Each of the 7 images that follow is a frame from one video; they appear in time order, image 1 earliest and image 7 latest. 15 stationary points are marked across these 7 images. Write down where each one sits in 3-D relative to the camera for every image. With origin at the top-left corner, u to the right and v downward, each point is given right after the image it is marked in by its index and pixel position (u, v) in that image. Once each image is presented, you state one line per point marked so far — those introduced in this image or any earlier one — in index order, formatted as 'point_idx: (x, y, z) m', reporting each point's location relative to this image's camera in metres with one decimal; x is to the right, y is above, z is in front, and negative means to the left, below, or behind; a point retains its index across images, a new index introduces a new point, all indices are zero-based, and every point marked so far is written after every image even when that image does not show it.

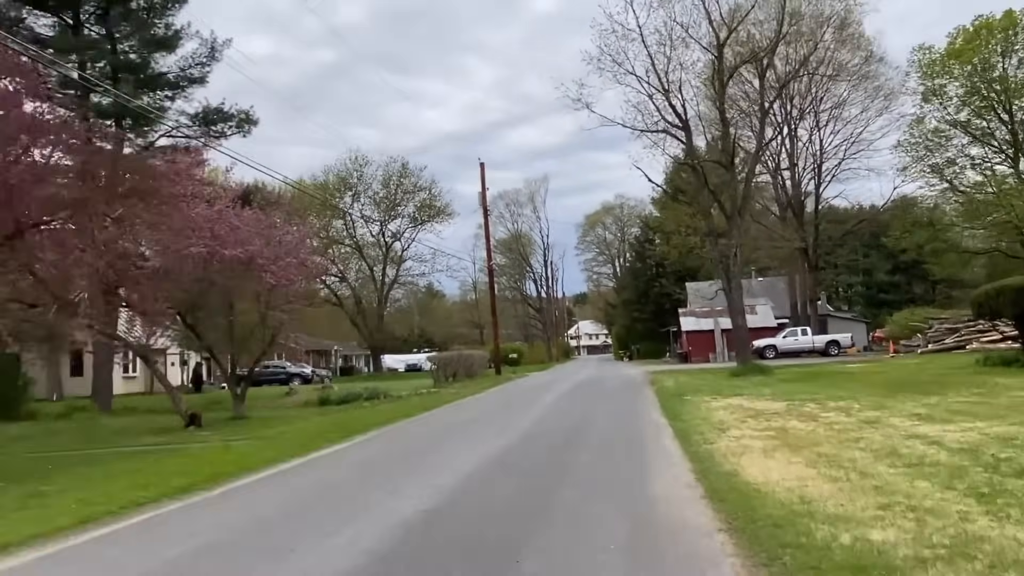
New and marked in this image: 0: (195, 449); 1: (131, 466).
0: (-7.3, -3.6, +17.5) m
1: (-7.2, -3.4, +14.5) m
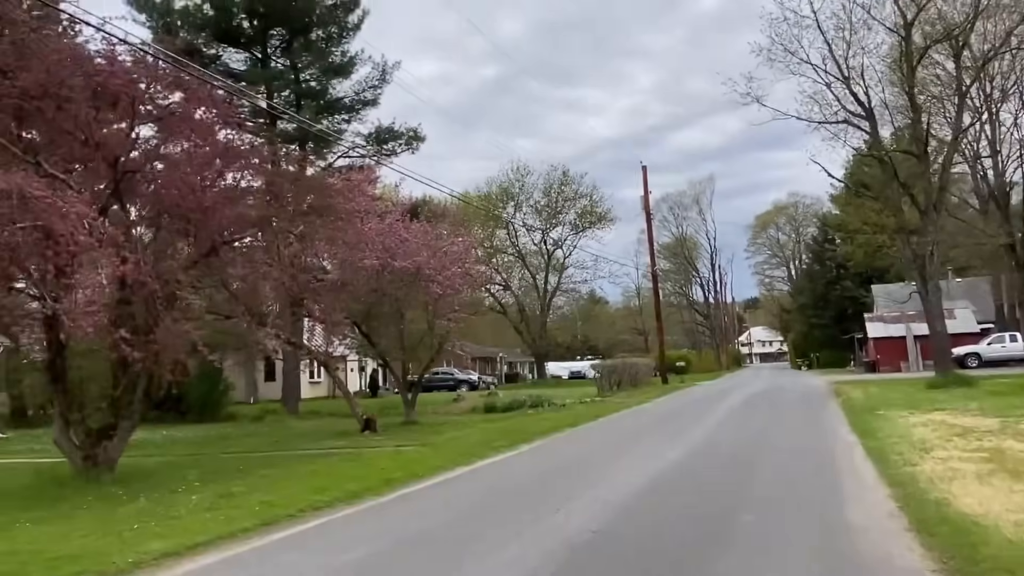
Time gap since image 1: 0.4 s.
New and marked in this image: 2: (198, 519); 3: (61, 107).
0: (-3.4, -3.9, +18.2) m
1: (-4.0, -3.6, +15.2) m
2: (-4.3, -3.2, +10.6) m
3: (-8.1, +3.3, +14.0) m
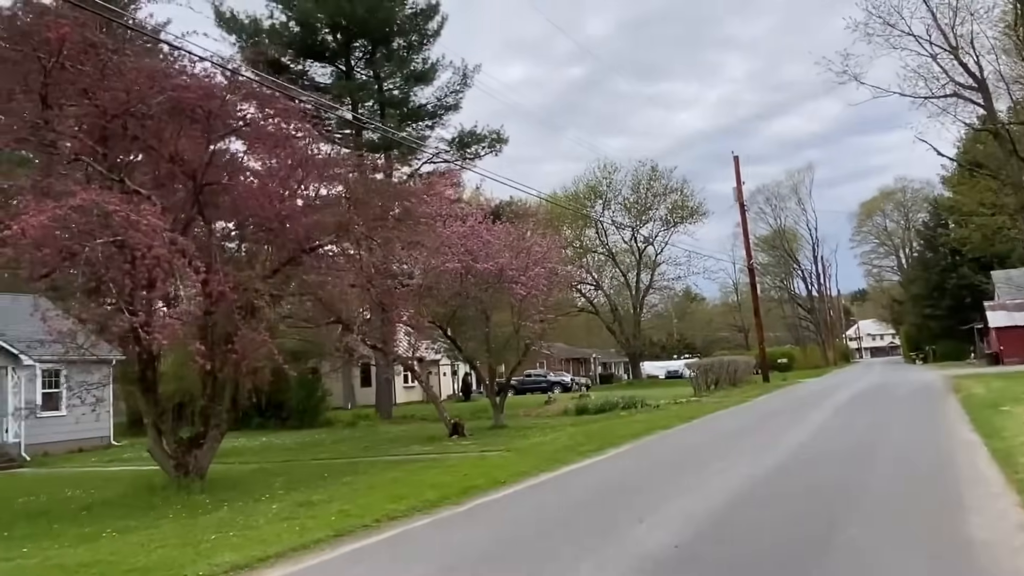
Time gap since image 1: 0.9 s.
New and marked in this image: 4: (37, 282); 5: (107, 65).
0: (-1.4, -4.0, +17.9) m
1: (-2.3, -3.7, +15.1) m
2: (-3.2, -3.3, +10.6) m
3: (-6.9, +3.0, +14.3) m
4: (-8.1, +0.1, +13.2) m
5: (-7.4, +4.1, +14.0) m
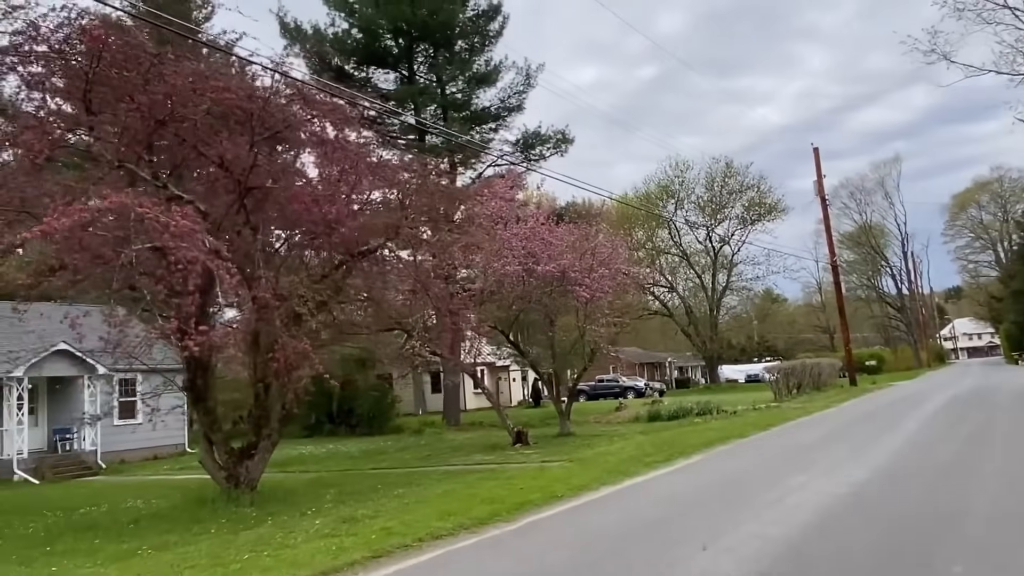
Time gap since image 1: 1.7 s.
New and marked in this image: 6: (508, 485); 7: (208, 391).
0: (0.0, -4.0, +17.1) m
1: (-1.2, -3.7, +14.3) m
2: (-2.6, -3.3, +9.9) m
3: (-5.9, +2.9, +14.1) m
4: (-7.2, 0.0, +13.0) m
5: (-6.5, +3.9, +13.8) m
6: (-0.1, -3.7, +14.6) m
7: (-5.9, -2.0, +14.8) m
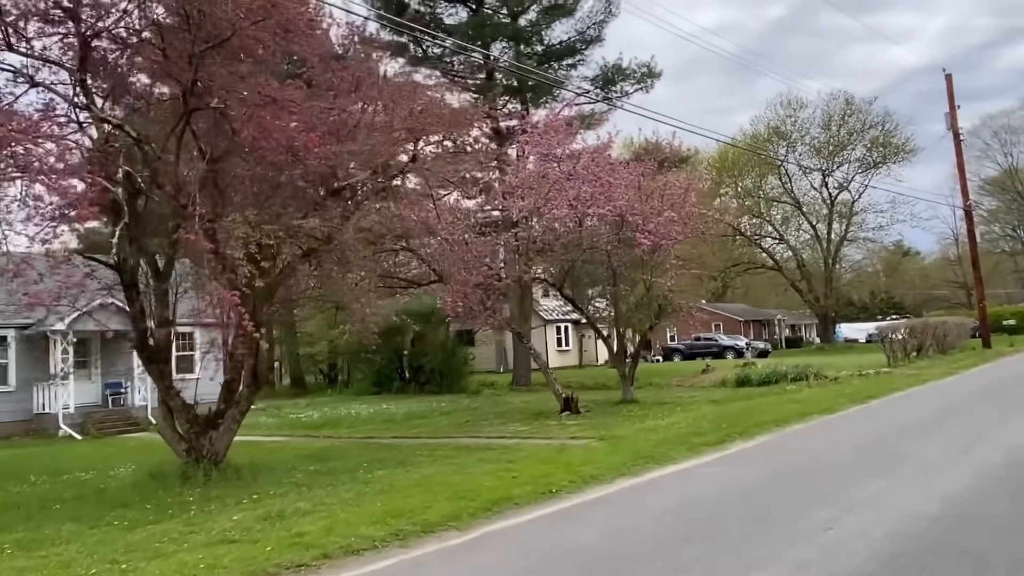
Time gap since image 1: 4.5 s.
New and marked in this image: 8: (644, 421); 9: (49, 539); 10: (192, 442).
0: (+0.3, -3.0, +14.4) m
1: (-1.3, -2.8, +11.8) m
2: (-3.2, -2.7, +7.6) m
3: (-6.0, +3.8, +11.9) m
4: (-7.4, +0.8, +11.2) m
5: (-6.6, +4.8, +11.6) m
6: (-0.1, -2.8, +11.9) m
7: (-5.8, -1.0, +12.9) m
8: (+3.0, -3.0, +17.5) m
9: (-5.4, -2.9, +9.1) m
10: (-5.3, -2.6, +12.9) m
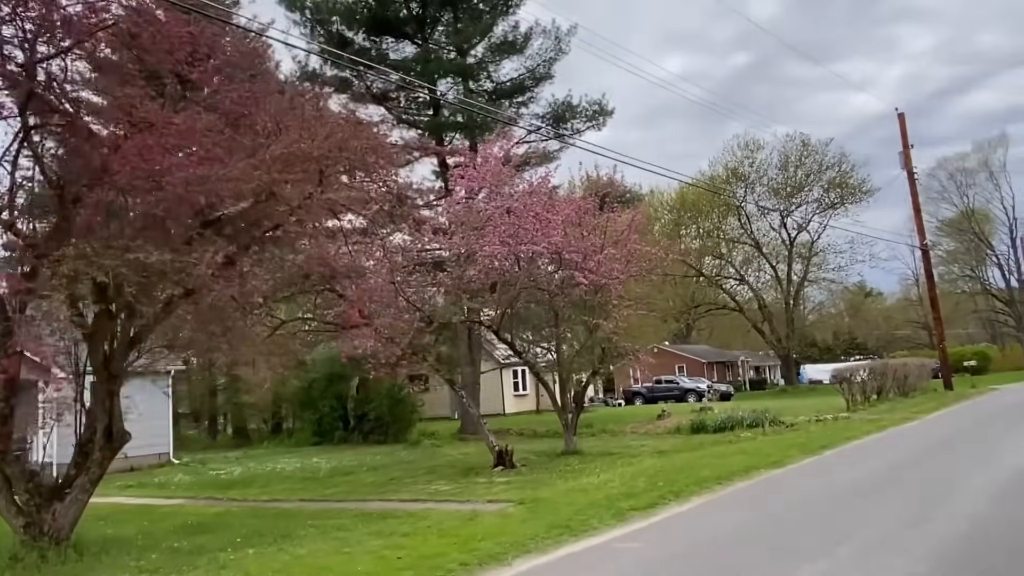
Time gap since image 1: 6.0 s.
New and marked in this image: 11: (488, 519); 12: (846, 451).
0: (-1.2, -3.7, +12.7) m
1: (-2.7, -3.4, +10.0) m
2: (-4.5, -3.1, +5.8) m
3: (-7.4, +3.1, +10.3) m
4: (-8.8, +0.2, +9.4) m
5: (-8.0, +4.2, +10.1) m
6: (-1.5, -3.4, +10.1) m
7: (-7.3, -1.7, +11.0) m
8: (+1.4, -3.9, +15.9) m
9: (-6.7, -3.4, +7.1) m
10: (-6.8, -3.2, +11.0) m
11: (-0.4, -3.5, +11.7) m
12: (+7.5, -3.7, +17.4) m
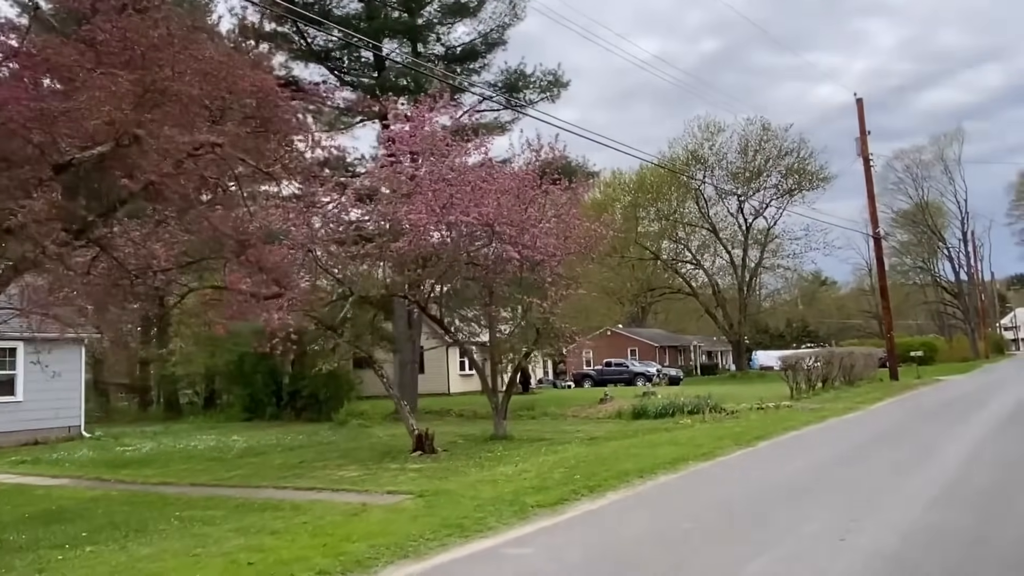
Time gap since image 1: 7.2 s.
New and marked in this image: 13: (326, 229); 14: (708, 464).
0: (-2.7, -3.2, +11.4) m
1: (-4.1, -3.0, +8.7) m
2: (-5.6, -2.7, +4.3) m
3: (-8.6, +3.7, +8.5) m
4: (-10.1, +0.8, +7.6) m
5: (-9.2, +4.8, +8.2) m
6: (-2.9, -3.0, +8.8) m
7: (-8.6, -1.1, +9.4) m
8: (-0.3, -3.4, +14.7) m
9: (-7.9, -2.9, +5.6) m
10: (-8.2, -2.6, +9.4) m
11: (-1.8, -3.1, +10.5) m
12: (+5.8, -3.3, +16.5) m
13: (-4.8, +1.5, +19.7) m
14: (+3.5, -3.2, +13.9) m
